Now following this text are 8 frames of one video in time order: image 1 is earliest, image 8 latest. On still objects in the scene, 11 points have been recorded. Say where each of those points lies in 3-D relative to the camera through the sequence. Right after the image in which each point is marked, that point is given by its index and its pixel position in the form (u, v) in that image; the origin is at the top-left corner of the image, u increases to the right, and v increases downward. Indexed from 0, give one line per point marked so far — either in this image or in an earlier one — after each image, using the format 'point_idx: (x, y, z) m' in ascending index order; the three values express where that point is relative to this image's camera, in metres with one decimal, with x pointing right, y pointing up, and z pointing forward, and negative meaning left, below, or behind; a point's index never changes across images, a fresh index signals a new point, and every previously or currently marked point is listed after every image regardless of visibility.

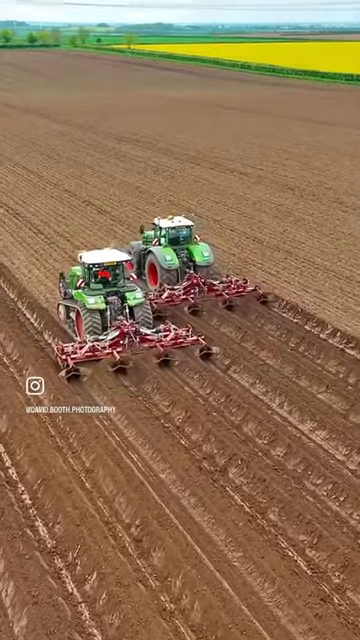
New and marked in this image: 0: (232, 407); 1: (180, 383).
0: (+0.6, -1.1, +12.4) m
1: (0.0, -0.8, +13.4) m
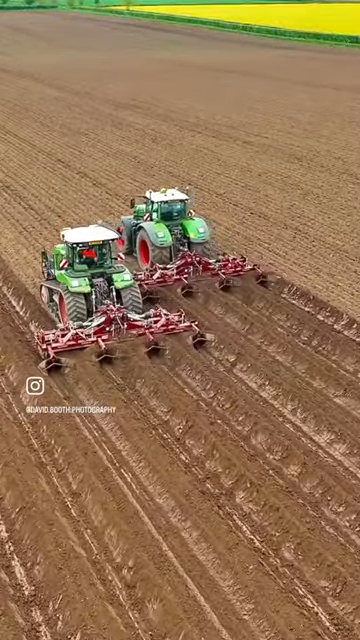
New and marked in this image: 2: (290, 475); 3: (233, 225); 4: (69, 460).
0: (+0.6, -1.0, +11.0) m
1: (0.0, -0.7, +12.0) m
2: (+1.0, -1.5, +9.8) m
3: (+1.0, +1.8, +19.7) m
4: (-1.1, -1.4, +10.0) m
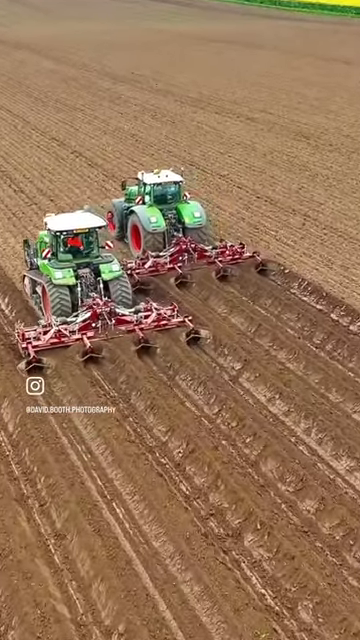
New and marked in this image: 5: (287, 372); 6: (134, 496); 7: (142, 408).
0: (+0.6, -1.1, +9.8) m
1: (0.0, -0.8, +10.8) m
2: (+1.0, -1.6, +8.5) m
3: (+1.0, +1.9, +18.3) m
4: (-1.1, -1.5, +8.8) m
5: (+1.2, -0.6, +11.3) m
6: (-0.4, -1.5, +8.7) m
7: (-0.4, -0.9, +10.5) m
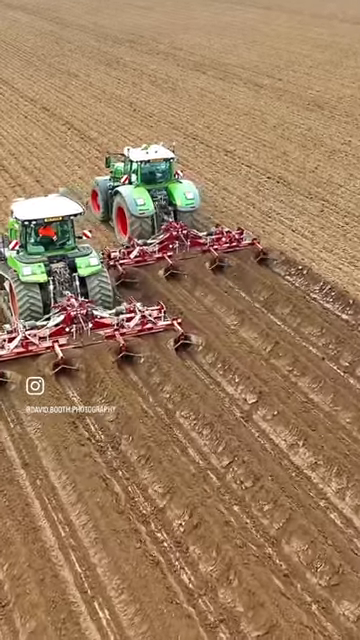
0: (+0.6, -1.4, +7.8) m
1: (0.0, -1.0, +8.8) m
2: (+1.0, -1.9, +6.6) m
3: (+1.0, +2.0, +16.3) m
4: (-1.1, -1.8, +6.8) m
5: (+1.2, -0.8, +9.3) m
6: (-0.4, -1.8, +6.8) m
7: (-0.4, -1.1, +8.5) m
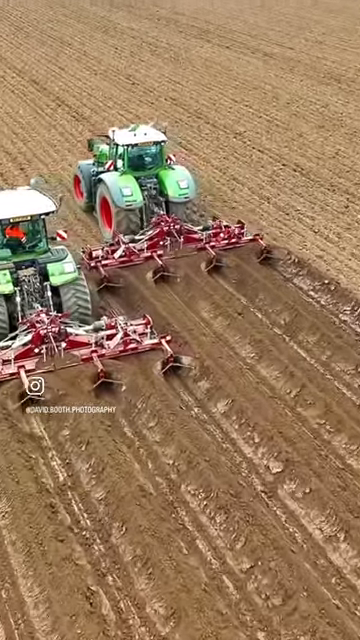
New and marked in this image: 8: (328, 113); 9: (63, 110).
0: (+0.7, -1.8, +5.9) m
1: (+0.1, -1.4, +6.9) m
2: (+1.1, -2.4, +4.7) m
3: (+1.1, +1.8, +14.3) m
4: (-1.0, -2.2, +4.9) m
5: (+1.2, -1.2, +7.4) m
6: (-0.3, -2.2, +4.9) m
7: (-0.3, -1.5, +6.6) m
8: (+2.6, +3.7, +18.4) m
9: (-2.1, +3.8, +18.6) m
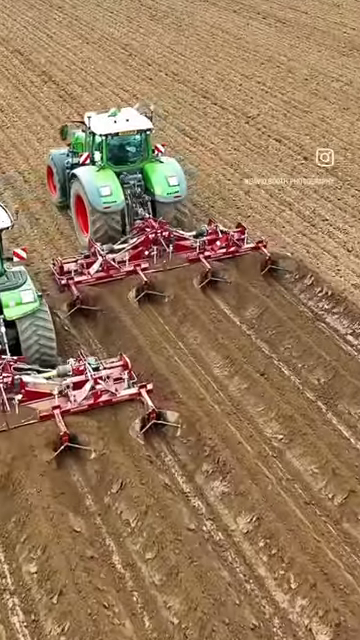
0: (+0.7, -2.4, +3.8) m
1: (+0.1, -2.0, +4.8) m
2: (+1.1, -3.1, +2.6) m
3: (+1.1, +1.5, +12.0) m
4: (-1.0, -2.9, +2.9) m
5: (+1.3, -1.7, +5.3) m
6: (-0.3, -2.9, +2.8) m
7: (-0.3, -2.1, +4.5) m
8: (+2.7, +3.5, +16.0) m
9: (-2.0, +3.7, +16.3) m
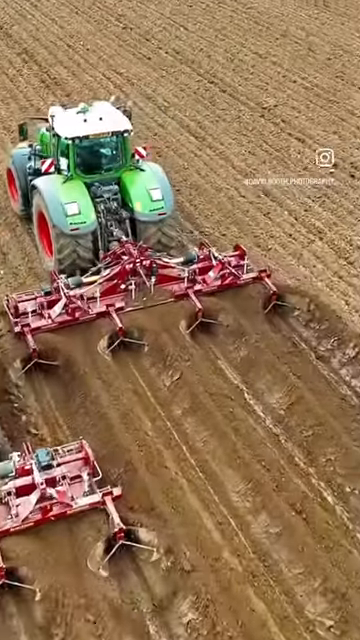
0: (+0.7, -3.3, +1.8) m
1: (+0.1, -2.8, +2.7) m
2: (+1.2, -3.9, +0.6) m
3: (+1.2, +1.1, +9.7) m
4: (-1.0, -3.8, +0.8) m
5: (+1.3, -2.5, +3.2) m
6: (-0.3, -3.8, +0.8) m
7: (-0.3, -2.9, +2.4) m
8: (+2.7, +3.2, +13.7) m
9: (-2.0, +3.4, +13.9) m
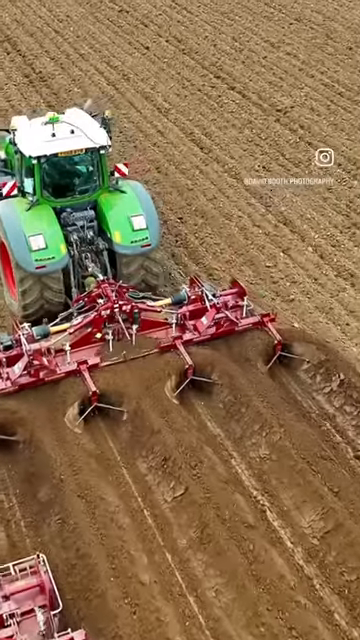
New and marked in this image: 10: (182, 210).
0: (+0.8, -4.0, +0.4) m
1: (+0.2, -3.5, +1.3) m
2: (+1.2, -4.7, -0.8) m
3: (+1.2, +0.6, +8.2) m
4: (-0.9, -4.5, -0.6) m
5: (+1.3, -3.2, +1.7) m
6: (-0.2, -4.6, -0.6) m
7: (-0.2, -3.6, +1.0) m
8: (+2.7, +2.9, +12.1) m
9: (-2.0, +3.1, +12.3) m
10: (0.0, +0.9, +8.7) m
